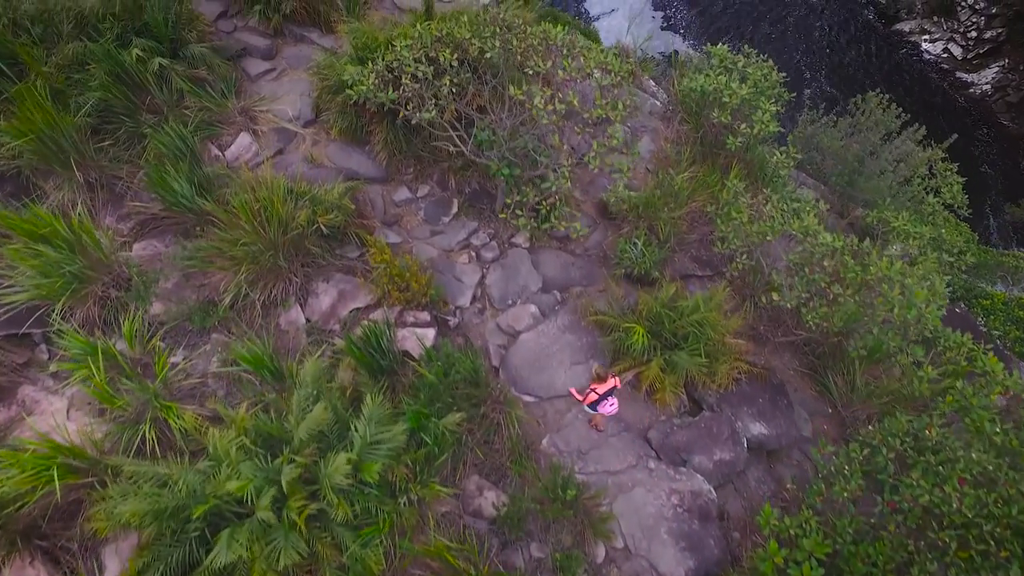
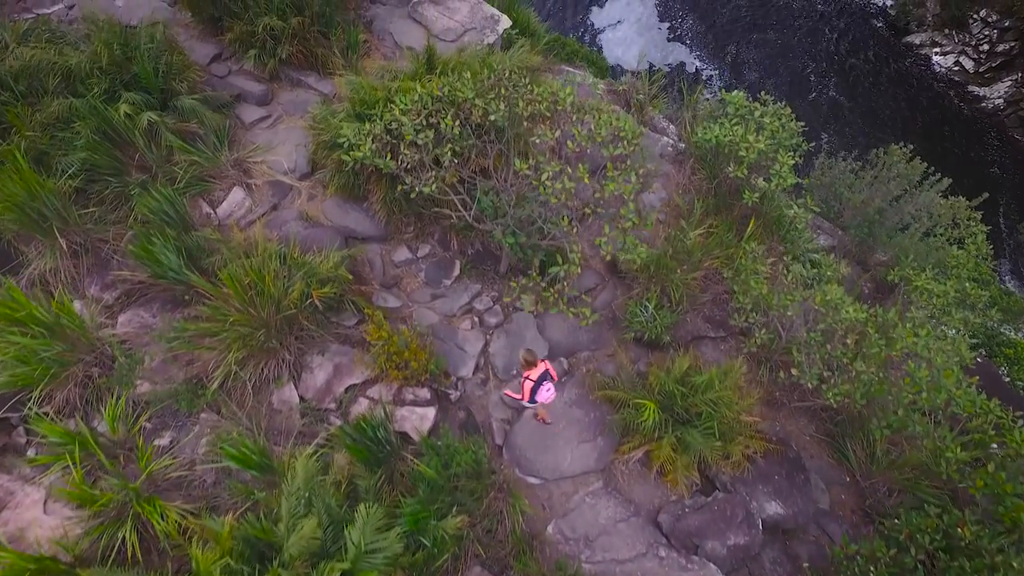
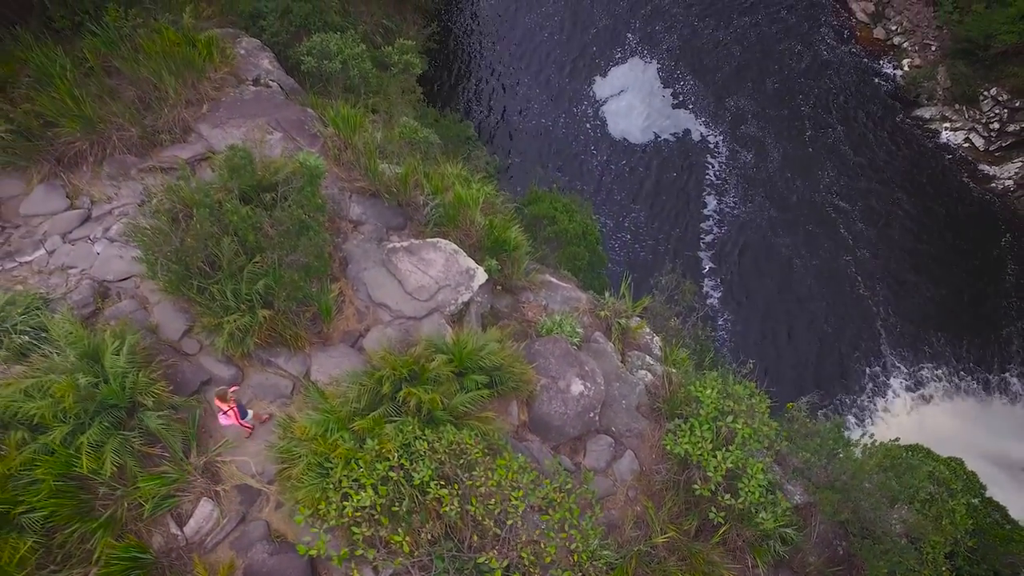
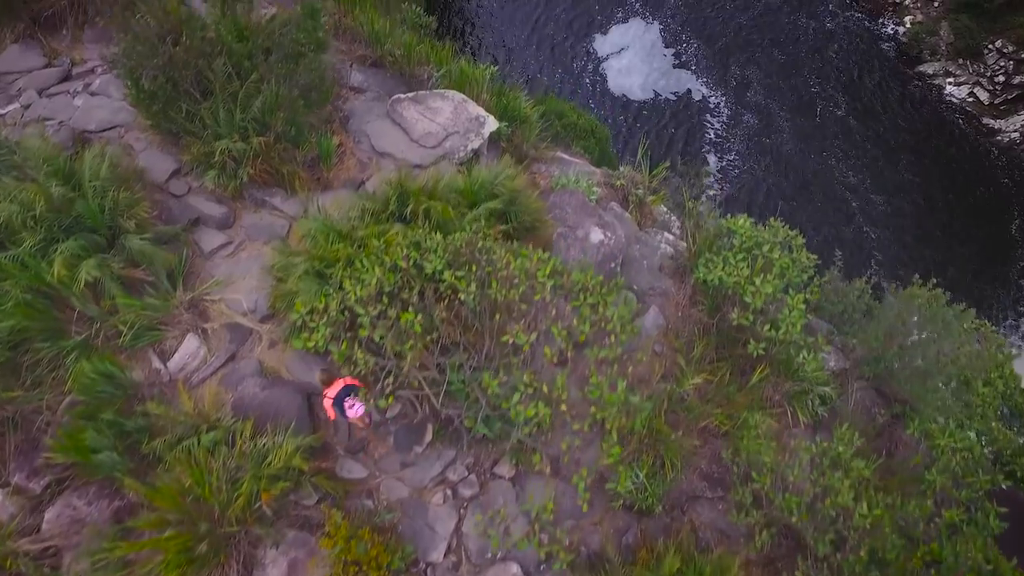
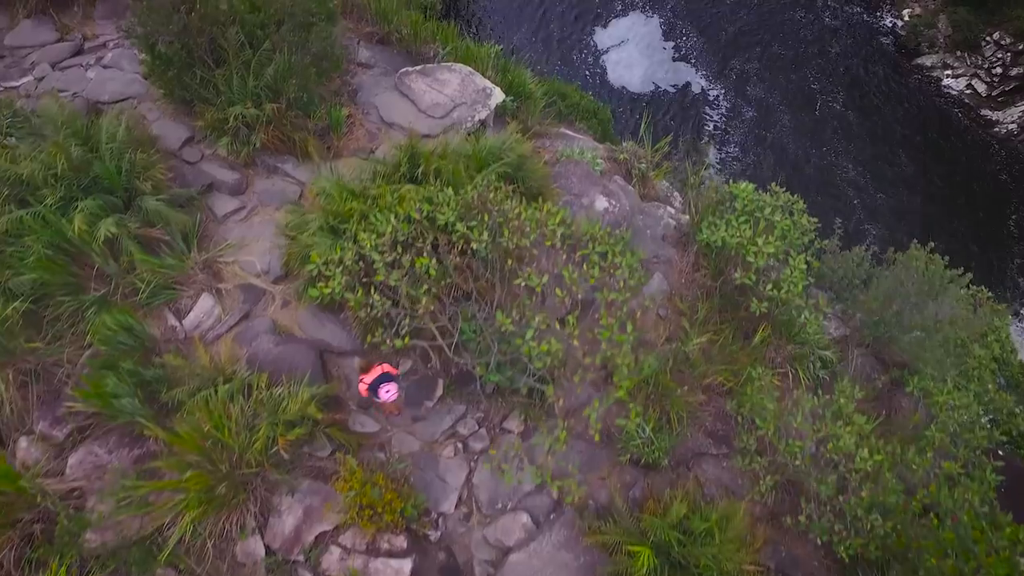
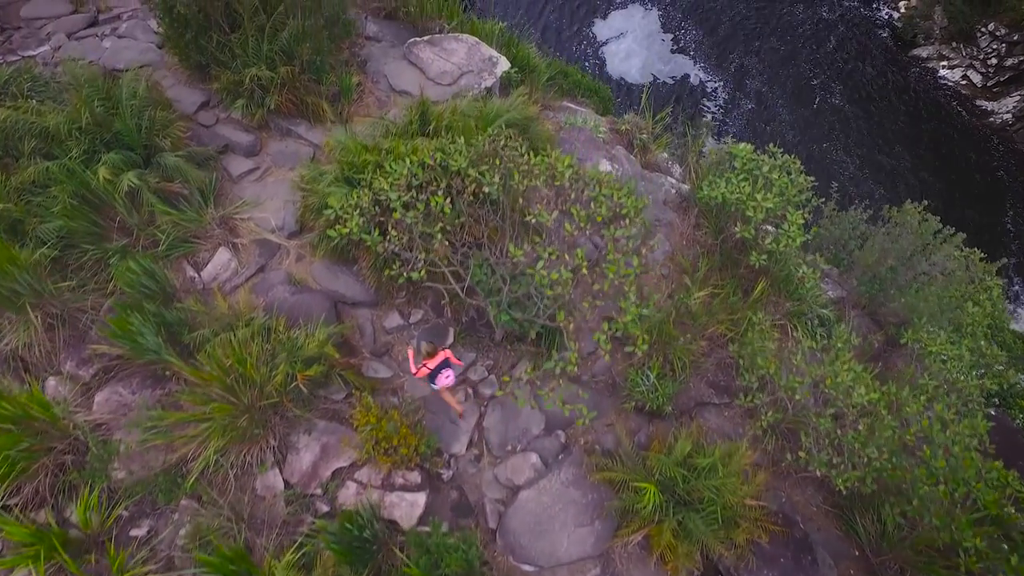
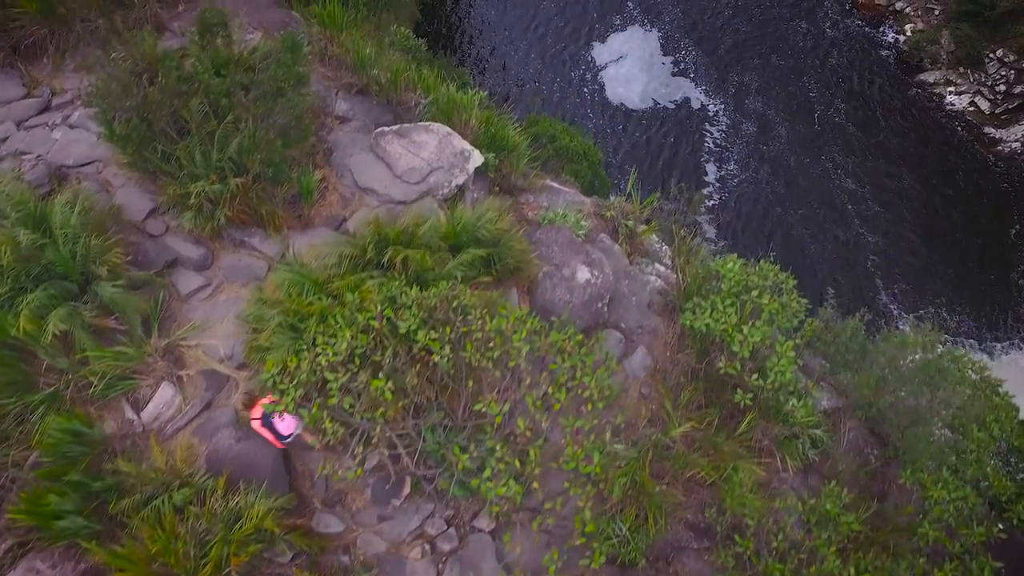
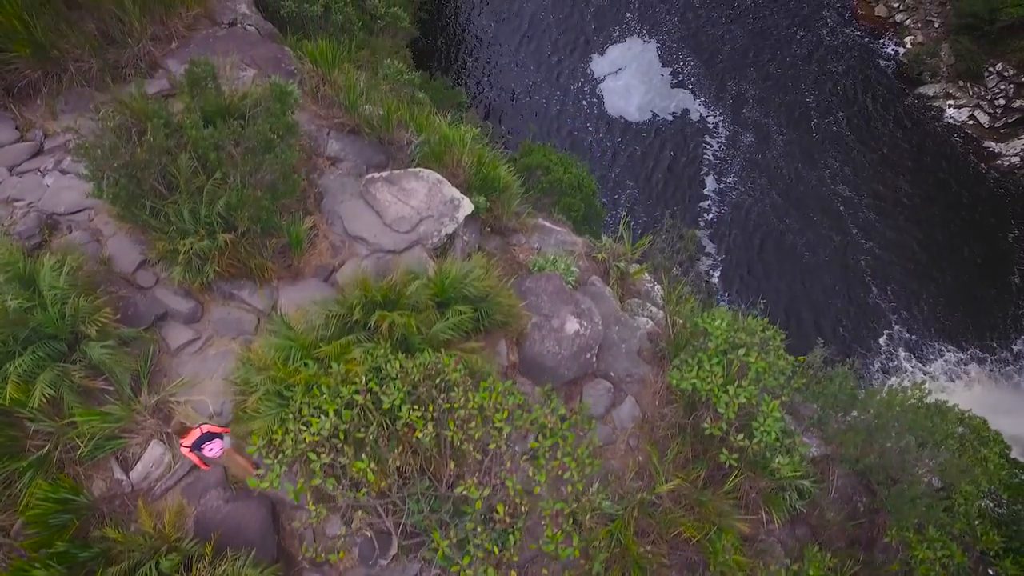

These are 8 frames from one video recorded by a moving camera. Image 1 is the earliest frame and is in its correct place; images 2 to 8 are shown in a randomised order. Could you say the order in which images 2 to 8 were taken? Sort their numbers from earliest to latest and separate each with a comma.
2, 6, 5, 4, 7, 8, 3
